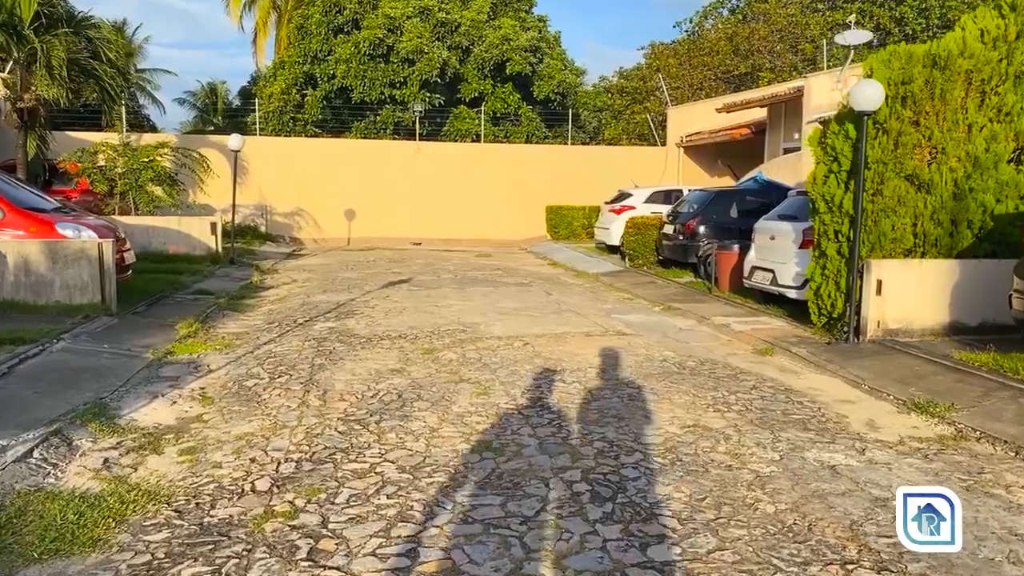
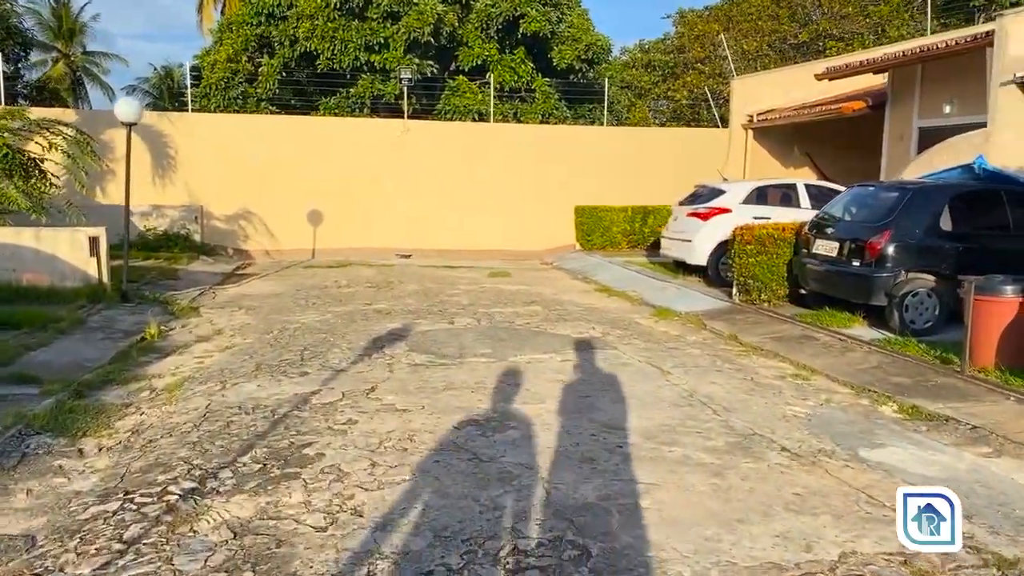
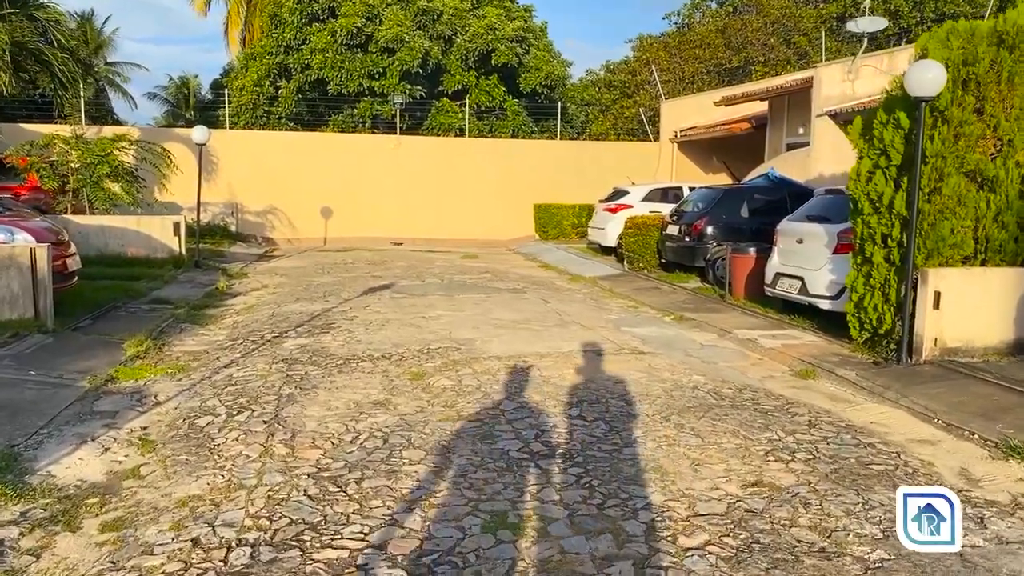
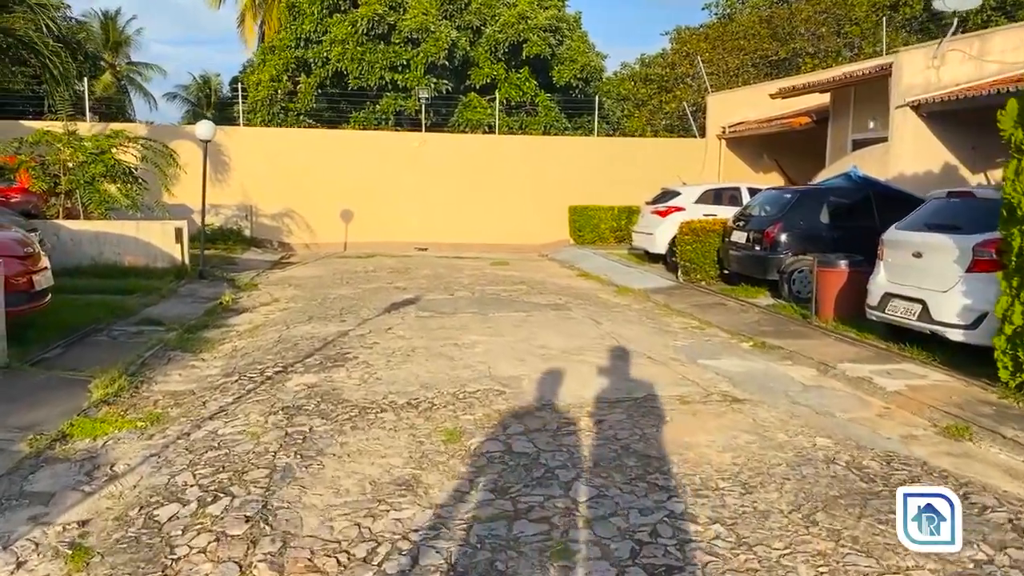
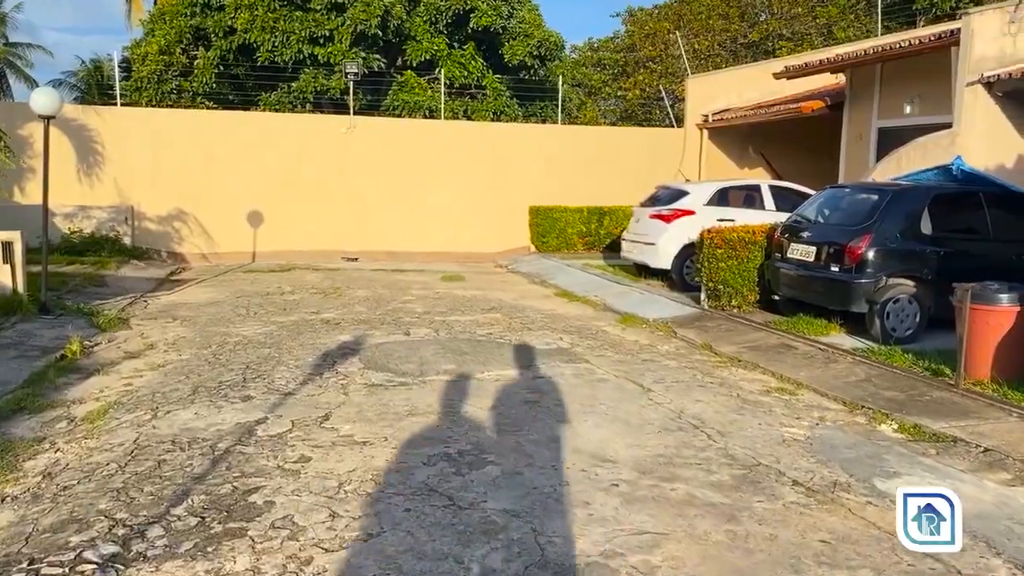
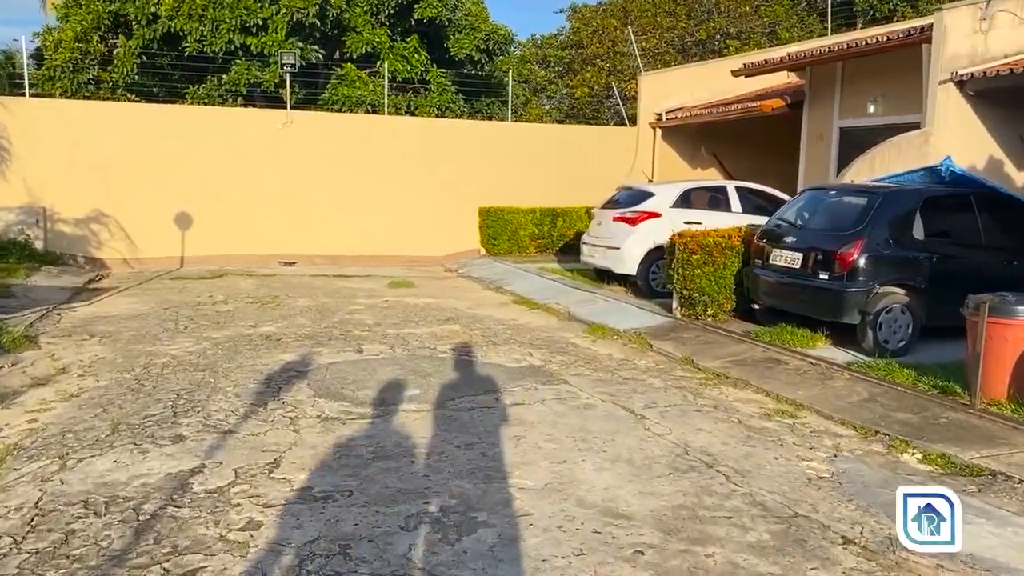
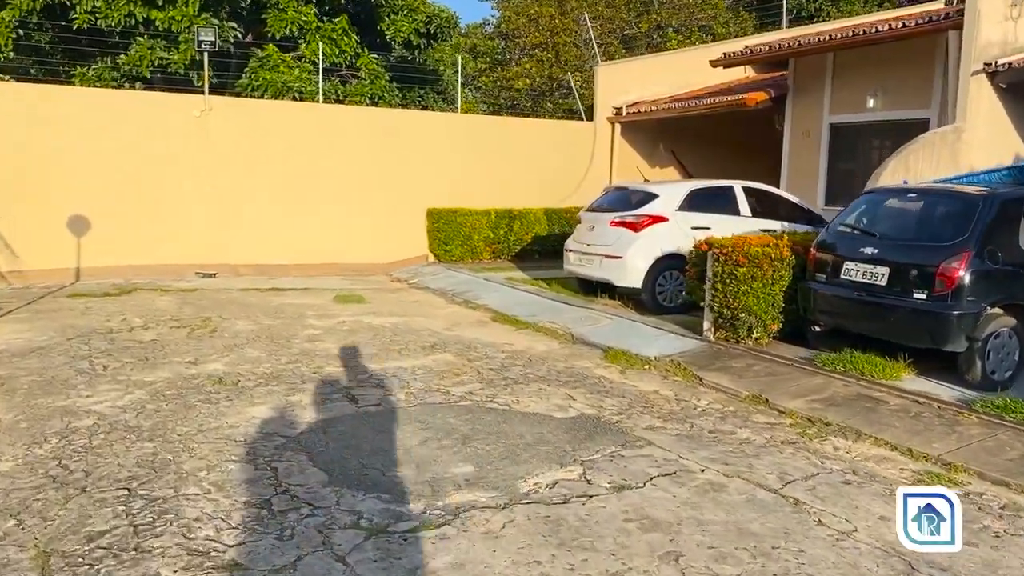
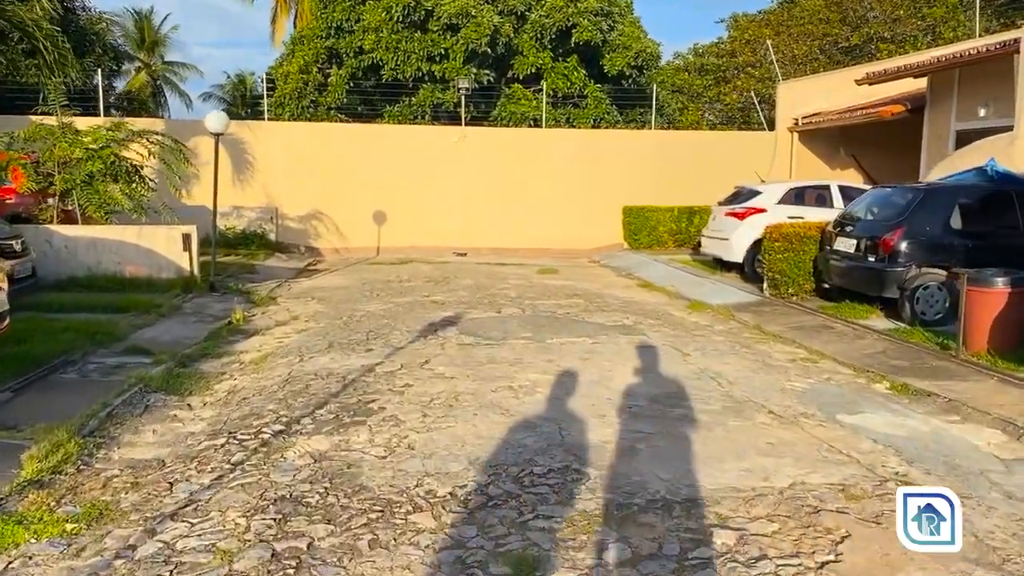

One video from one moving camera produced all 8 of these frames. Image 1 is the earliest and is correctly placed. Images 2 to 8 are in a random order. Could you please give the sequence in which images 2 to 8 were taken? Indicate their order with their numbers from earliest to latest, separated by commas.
3, 4, 8, 2, 5, 6, 7
